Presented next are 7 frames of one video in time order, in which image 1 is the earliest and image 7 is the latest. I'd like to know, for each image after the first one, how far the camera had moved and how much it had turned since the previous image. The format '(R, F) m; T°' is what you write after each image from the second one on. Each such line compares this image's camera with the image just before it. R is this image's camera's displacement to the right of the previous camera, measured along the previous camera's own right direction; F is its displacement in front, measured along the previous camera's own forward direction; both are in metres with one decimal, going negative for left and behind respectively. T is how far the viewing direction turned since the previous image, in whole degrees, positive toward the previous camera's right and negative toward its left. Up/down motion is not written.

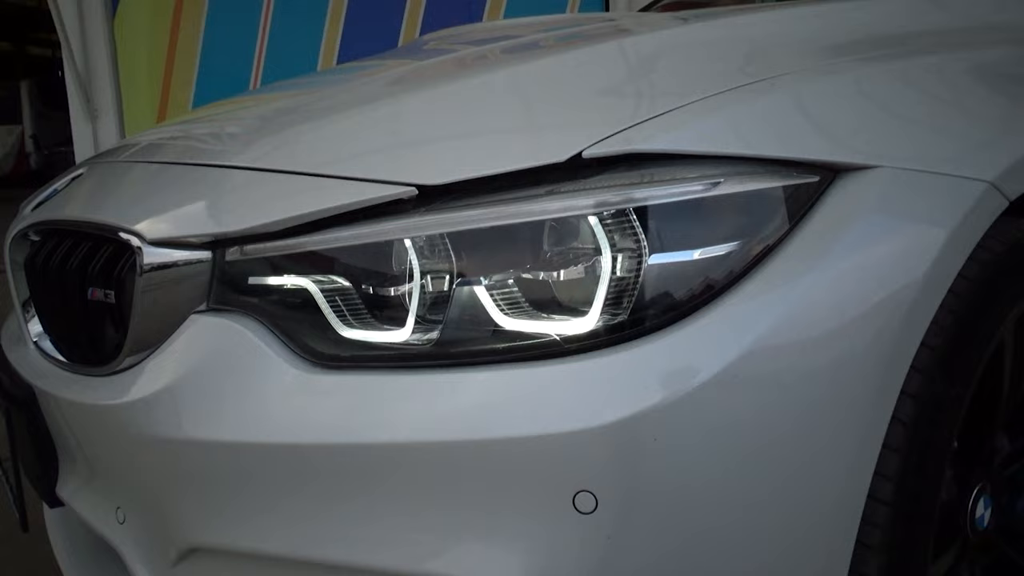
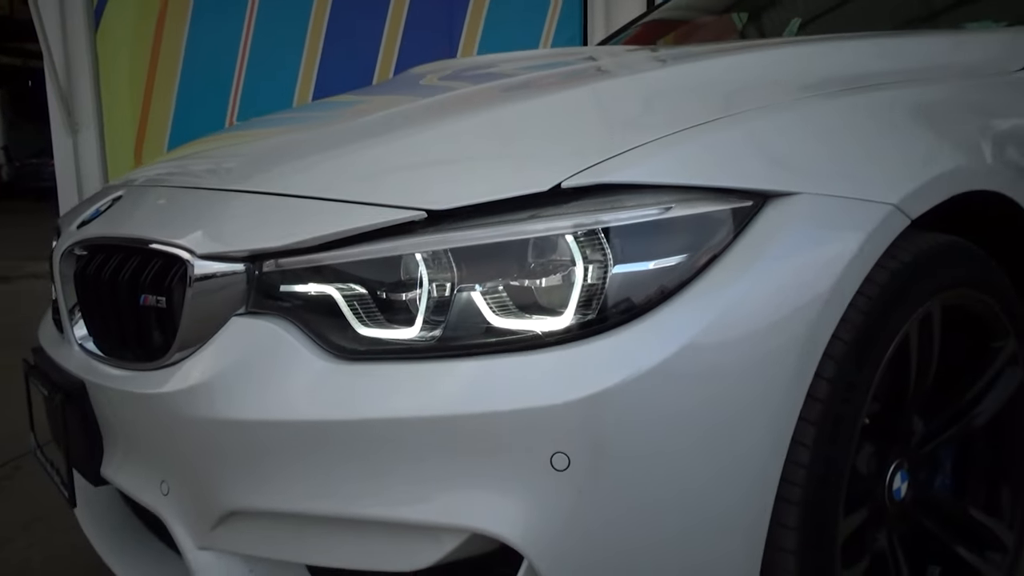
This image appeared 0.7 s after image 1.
(0.0, -0.2) m; 0°
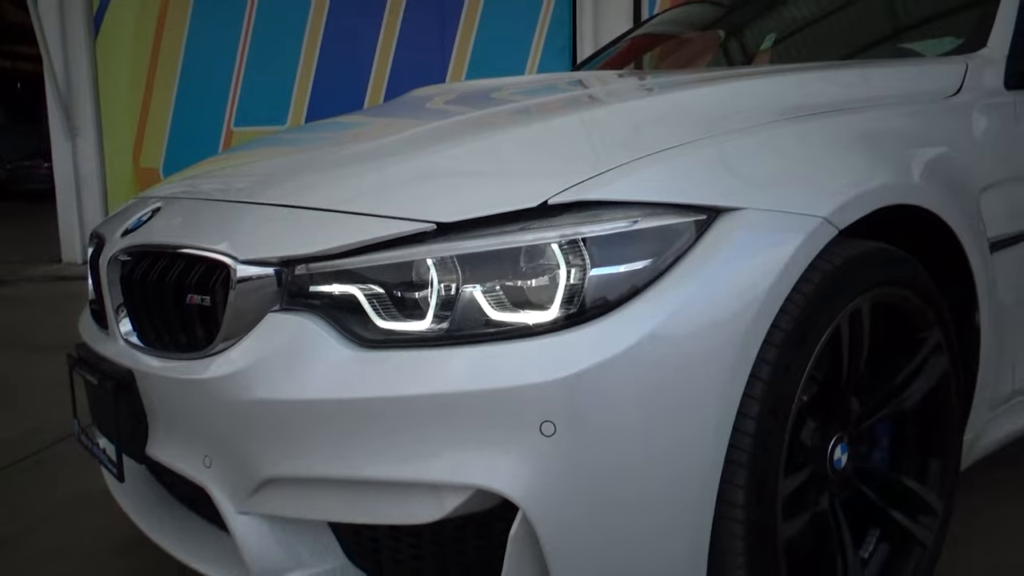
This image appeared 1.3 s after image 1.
(0.0, -0.2) m; 0°
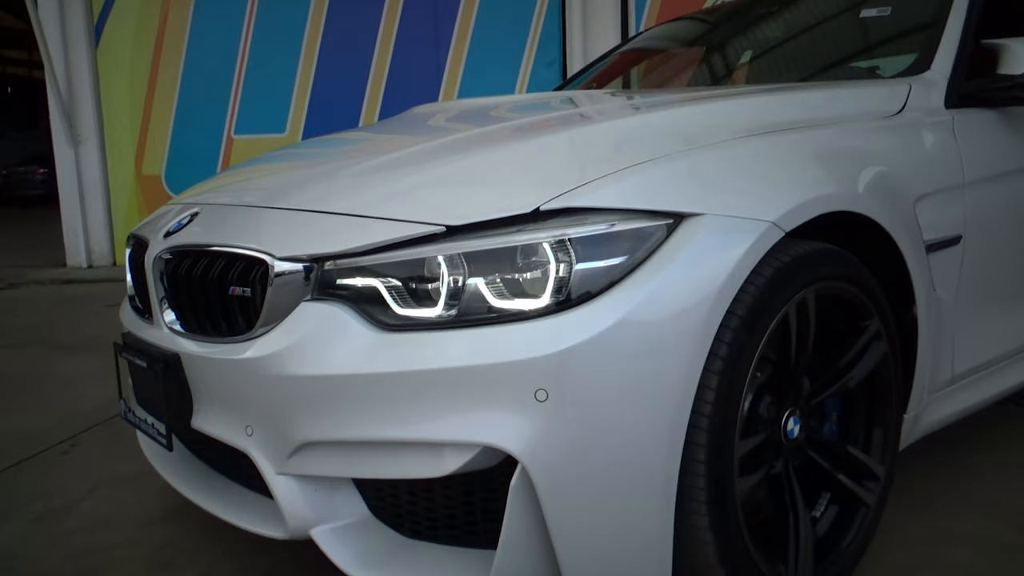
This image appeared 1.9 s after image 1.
(0.0, -0.3) m; 0°
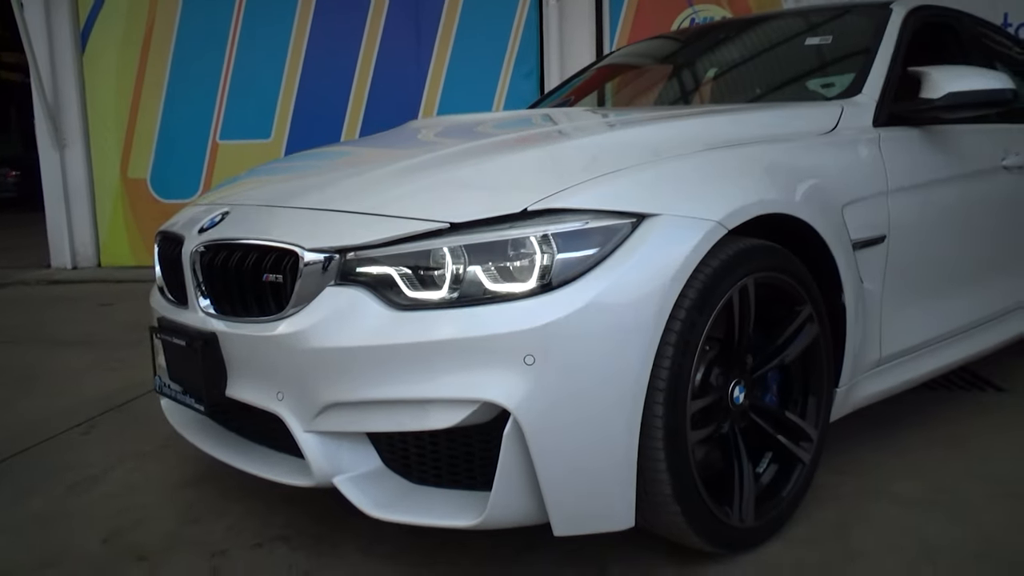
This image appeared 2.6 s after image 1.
(0.0, -0.3) m; +2°
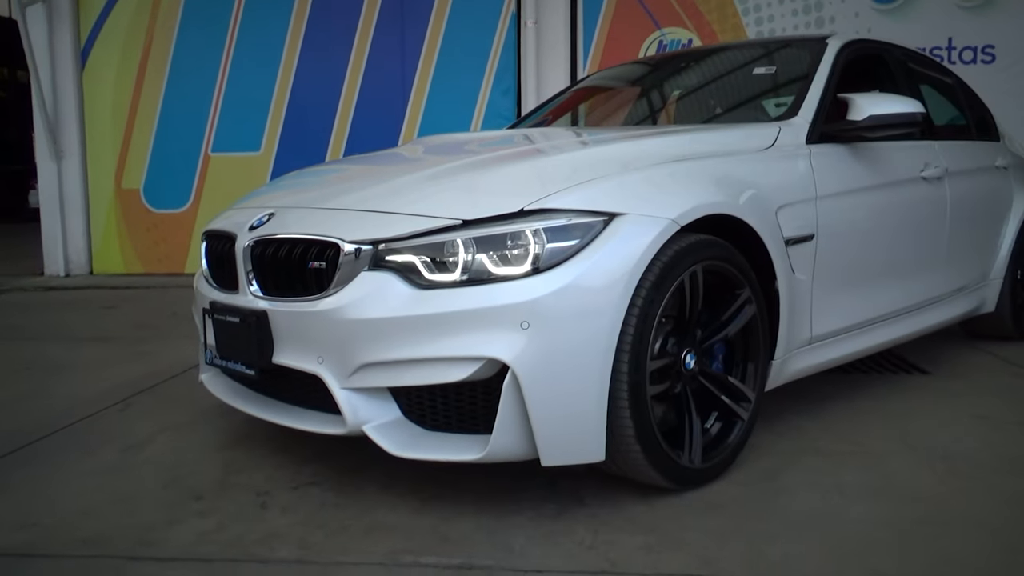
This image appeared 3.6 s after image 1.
(-0.1, -0.5) m; +2°
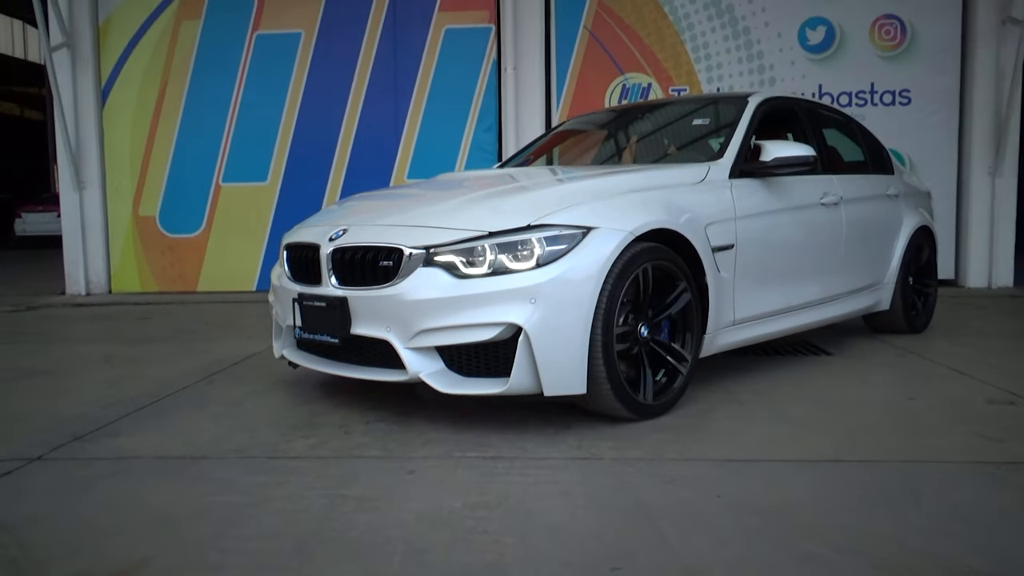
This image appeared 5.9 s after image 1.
(-0.2, -1.1) m; +2°
